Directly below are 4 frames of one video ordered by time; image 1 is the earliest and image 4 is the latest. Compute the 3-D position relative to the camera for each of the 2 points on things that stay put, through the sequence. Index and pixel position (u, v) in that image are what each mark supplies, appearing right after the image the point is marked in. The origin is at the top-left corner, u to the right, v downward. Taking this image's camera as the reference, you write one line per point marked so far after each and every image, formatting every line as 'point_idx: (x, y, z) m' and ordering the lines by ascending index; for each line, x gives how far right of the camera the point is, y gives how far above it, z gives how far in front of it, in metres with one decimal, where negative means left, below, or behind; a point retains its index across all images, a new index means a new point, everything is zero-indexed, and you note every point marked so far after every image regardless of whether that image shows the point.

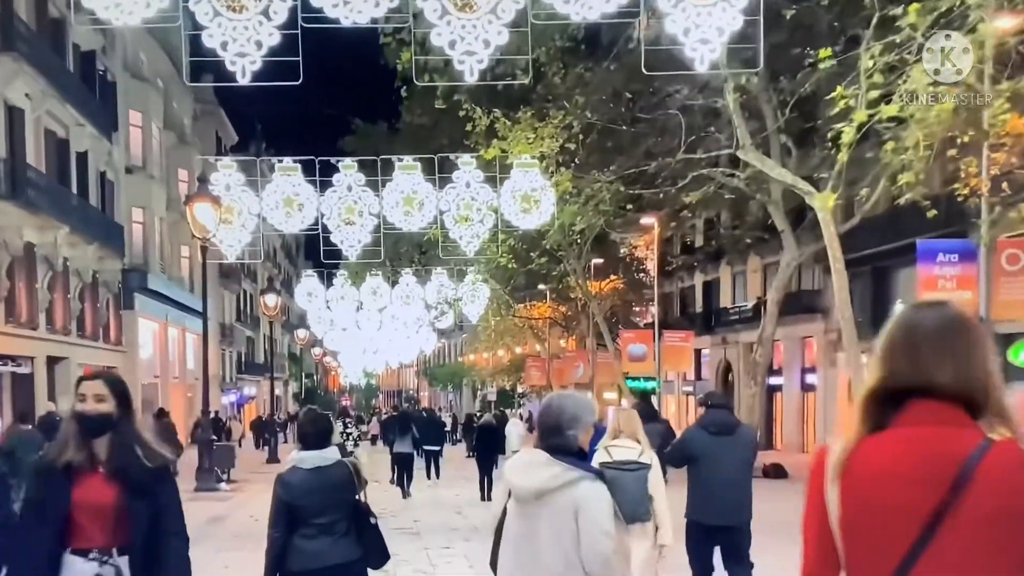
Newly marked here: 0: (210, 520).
0: (-5.1, -4.0, +17.4) m
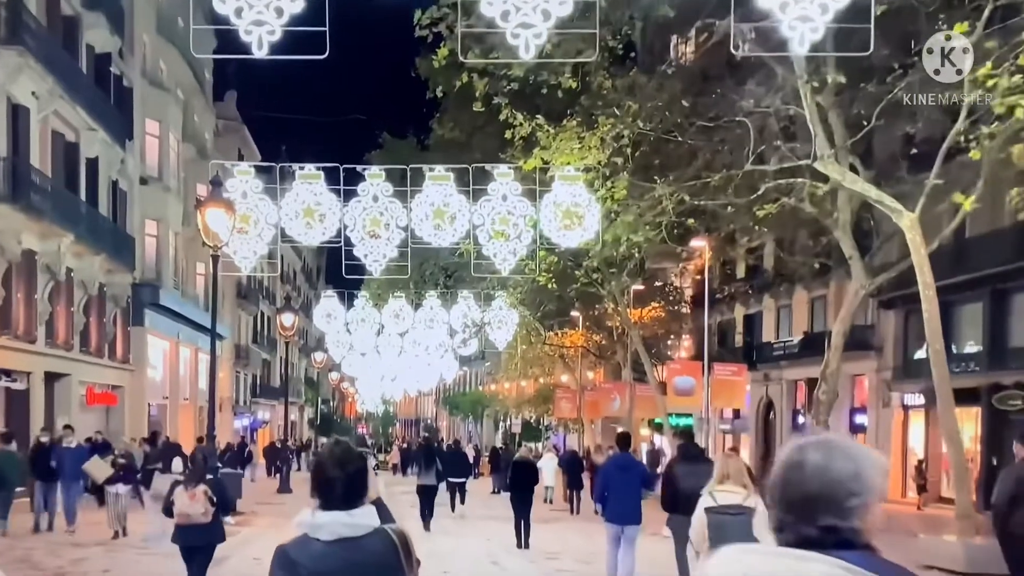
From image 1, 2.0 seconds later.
0: (-4.5, -4.1, +15.3) m
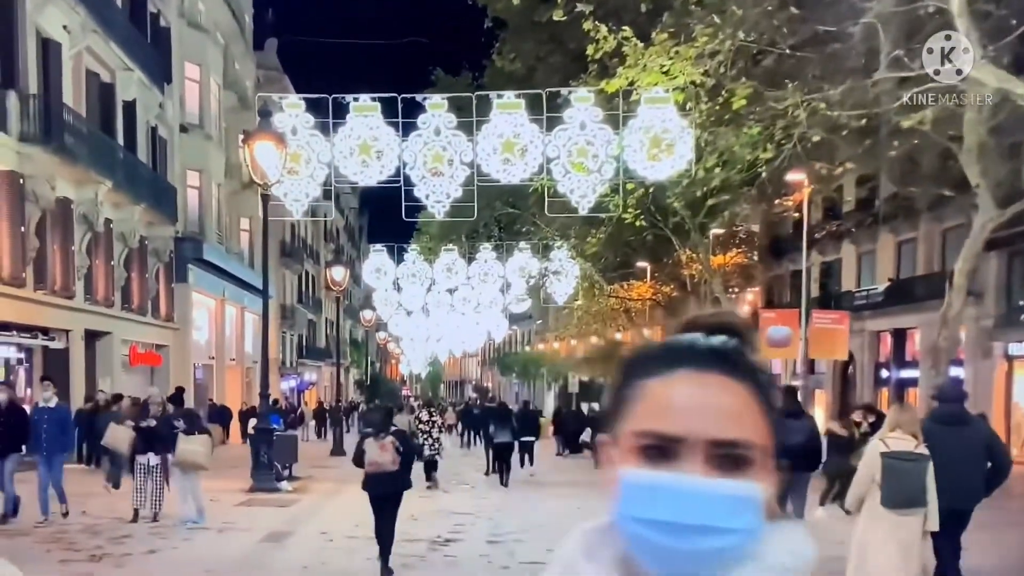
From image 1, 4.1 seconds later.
0: (-3.2, -3.3, +13.4) m
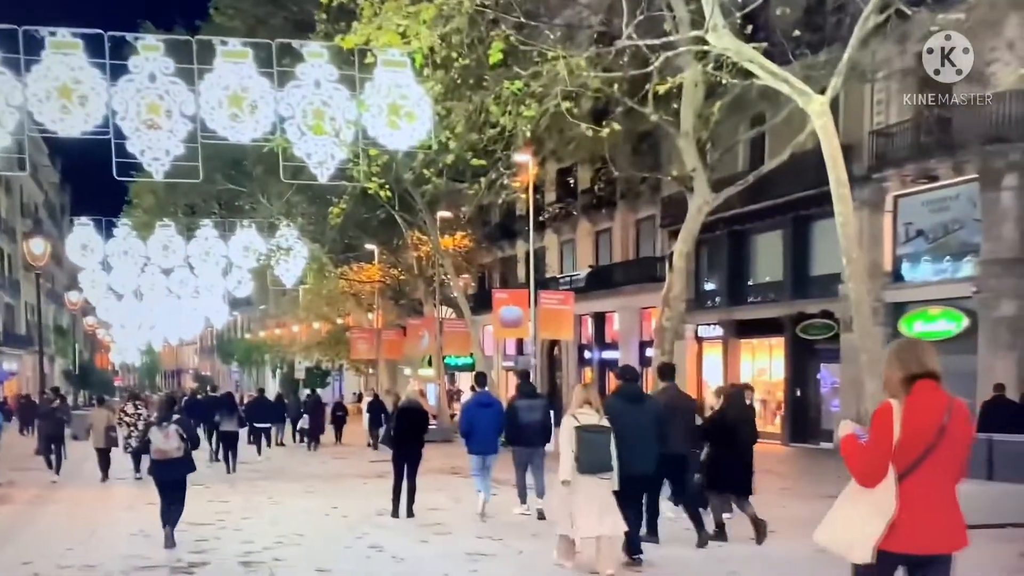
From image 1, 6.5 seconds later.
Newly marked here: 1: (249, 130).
0: (-6.1, -2.9, +11.1) m
1: (-4.1, +2.5, +16.3) m
